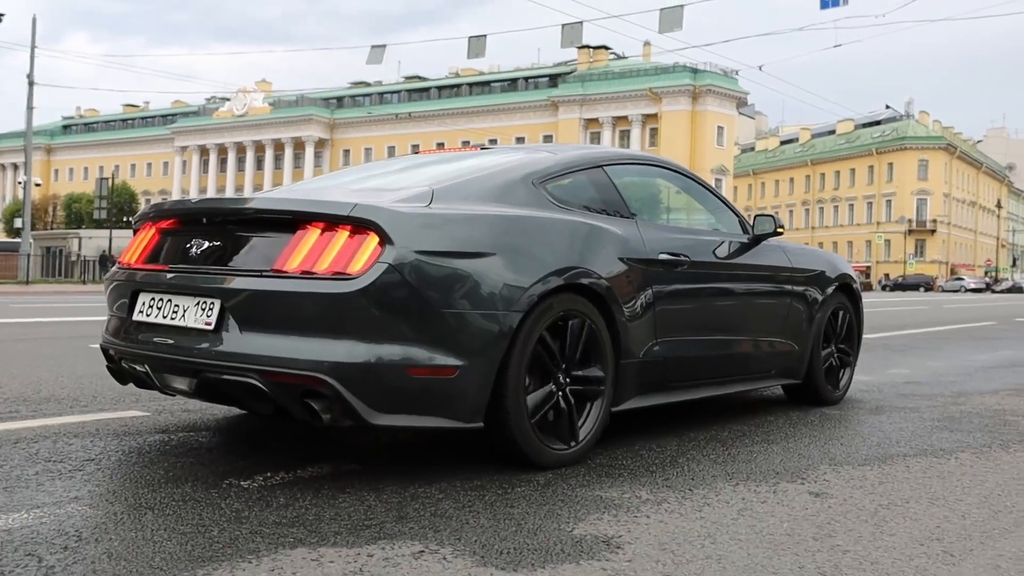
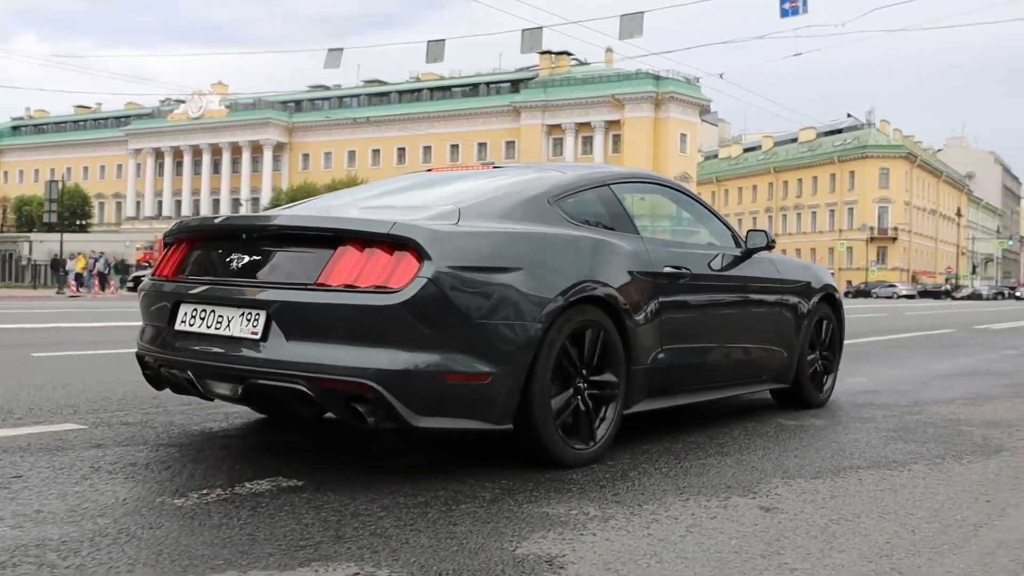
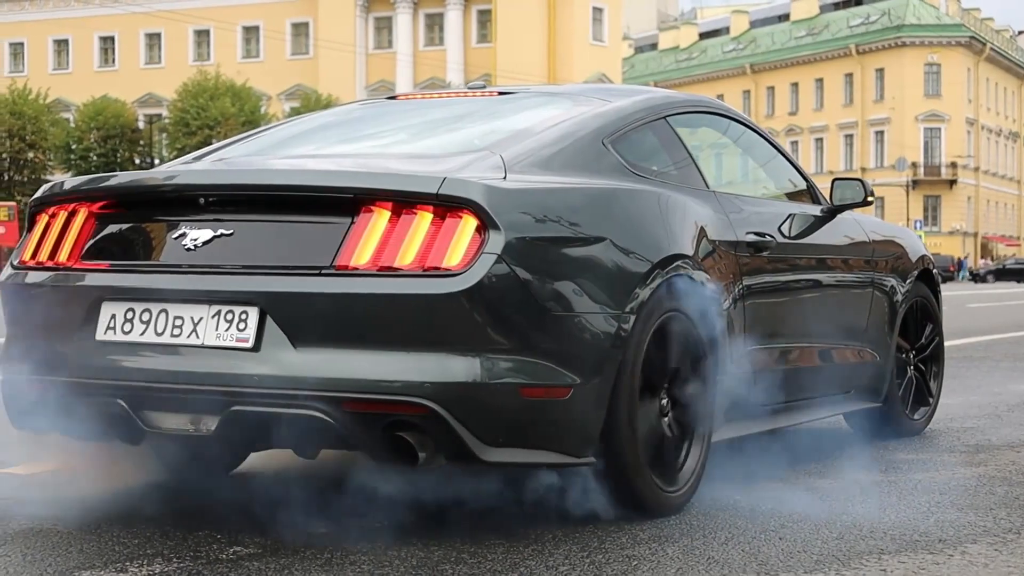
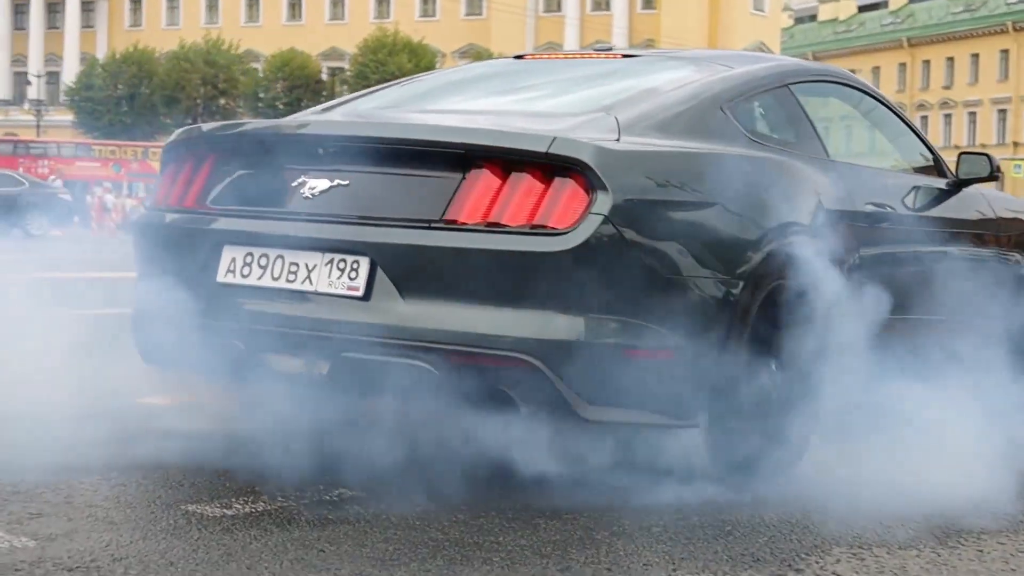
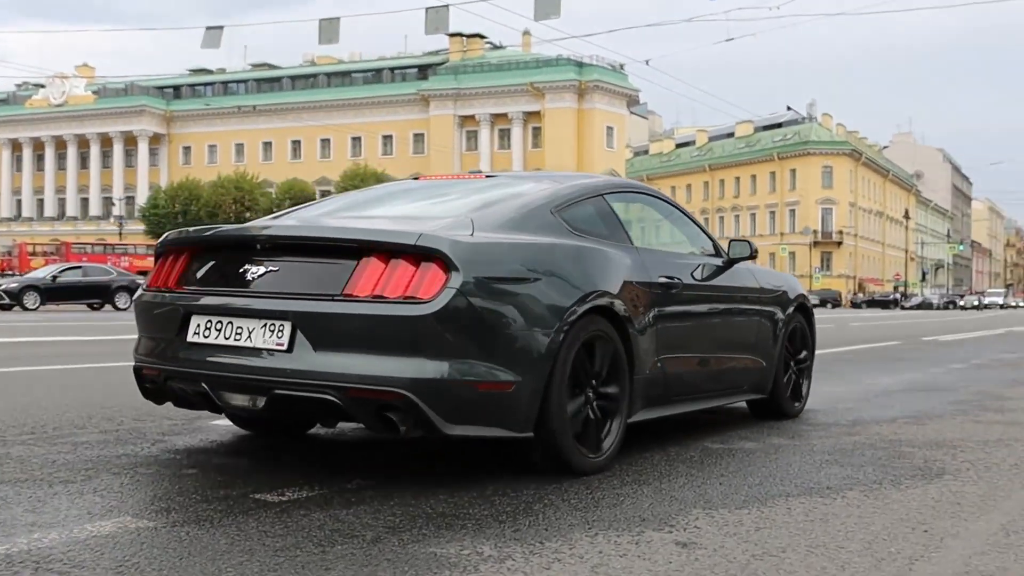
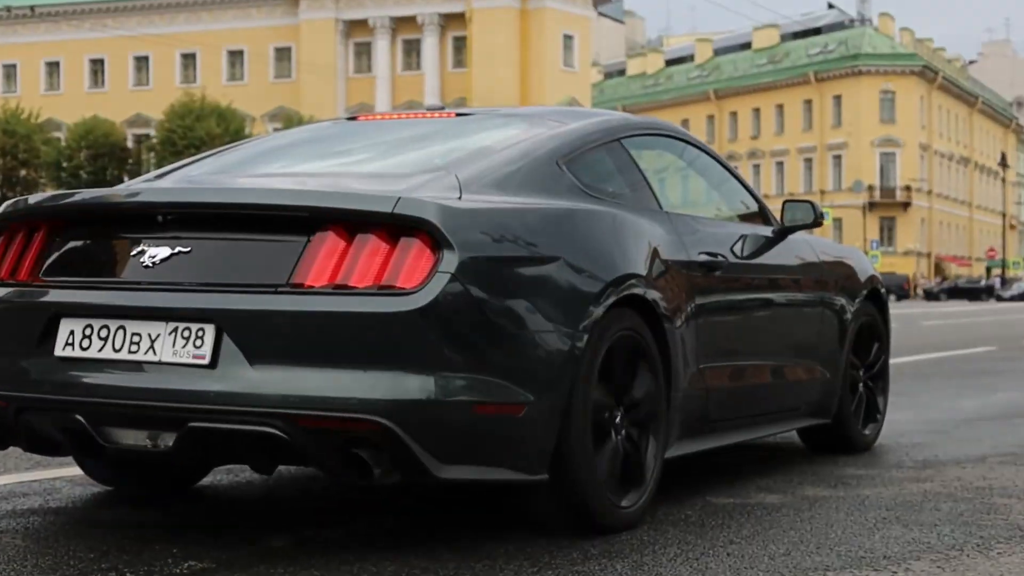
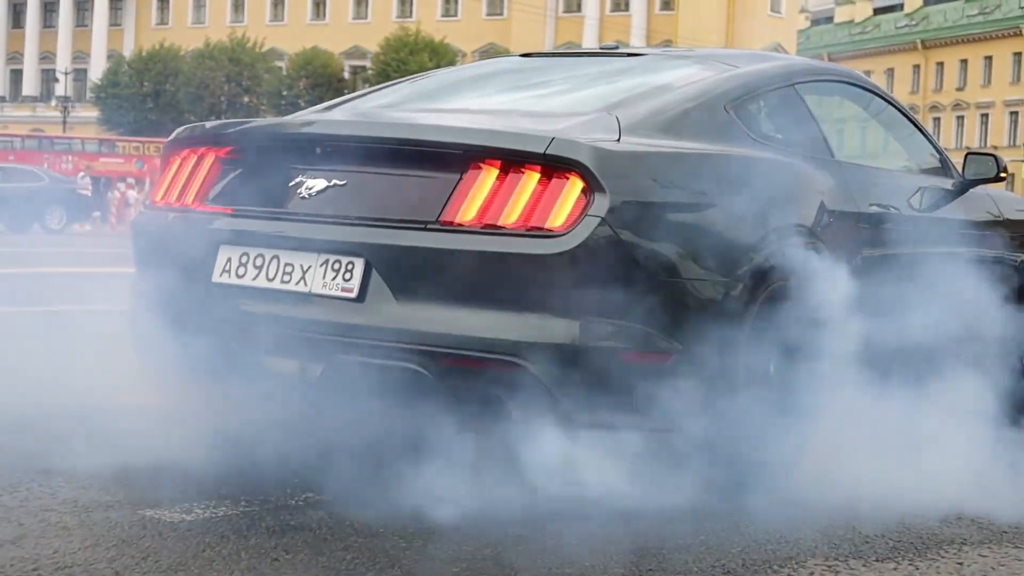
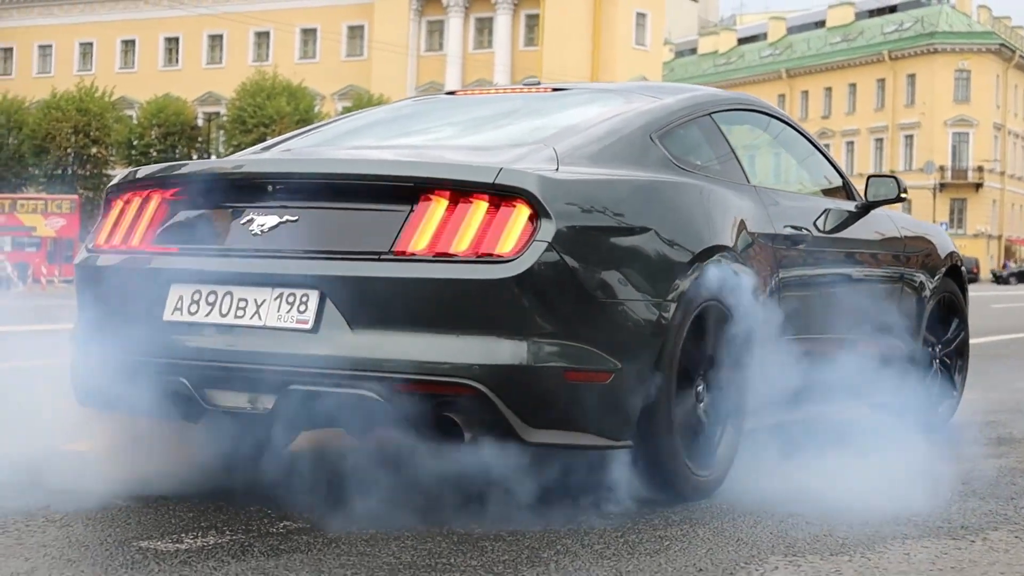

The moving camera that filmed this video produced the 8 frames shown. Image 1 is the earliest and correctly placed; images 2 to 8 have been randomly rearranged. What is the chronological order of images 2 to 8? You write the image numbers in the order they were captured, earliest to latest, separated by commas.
2, 5, 6, 3, 8, 4, 7
